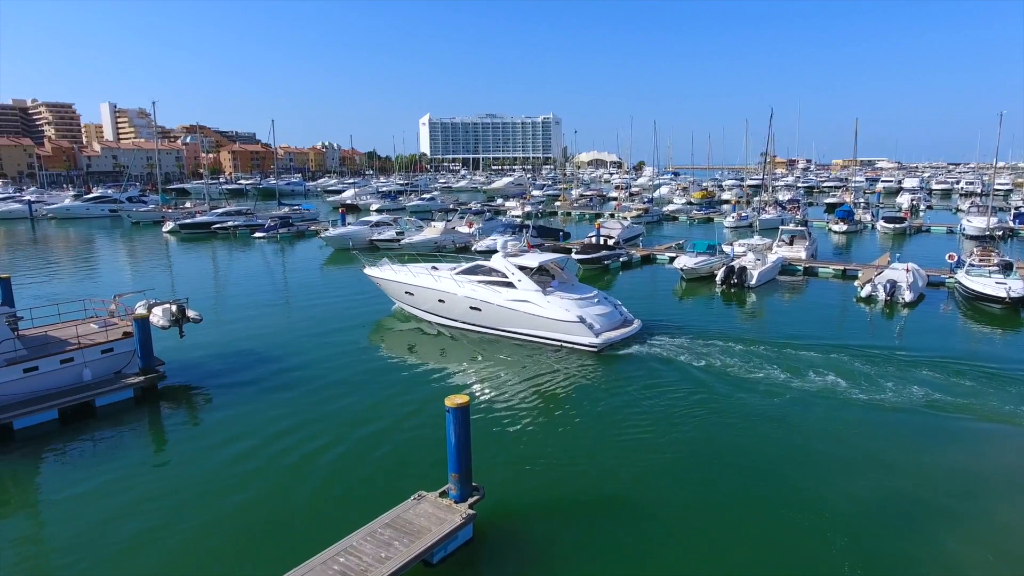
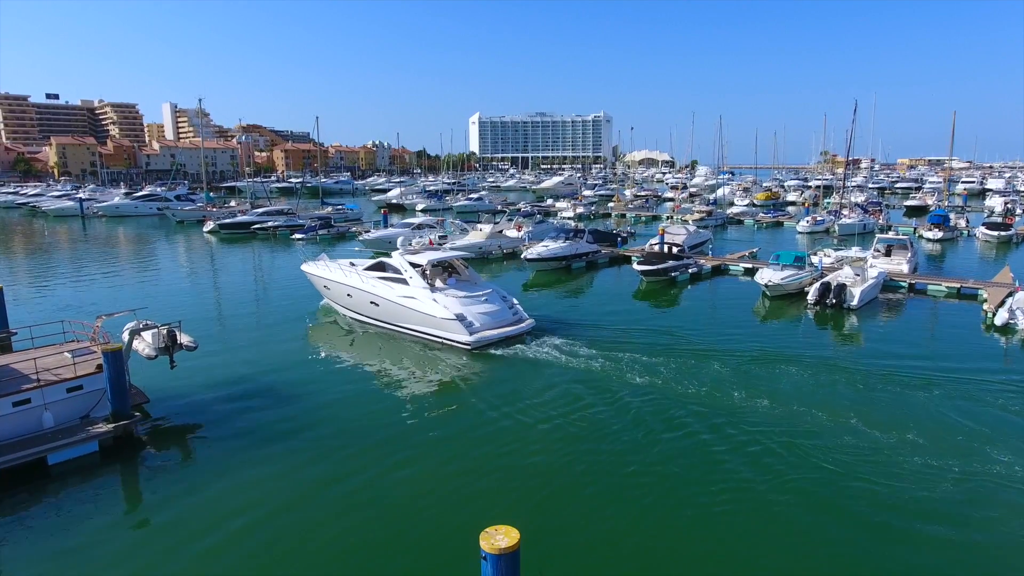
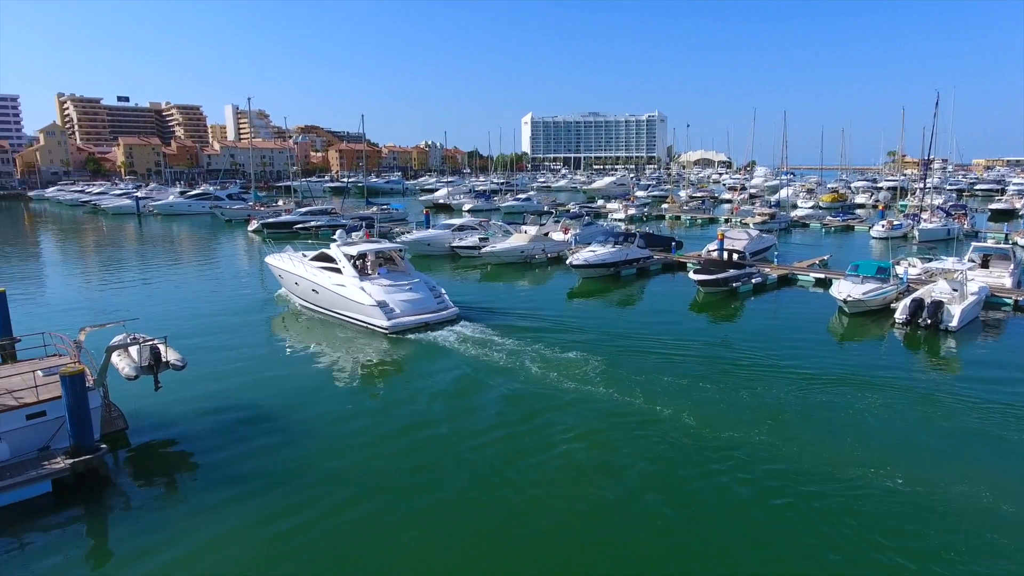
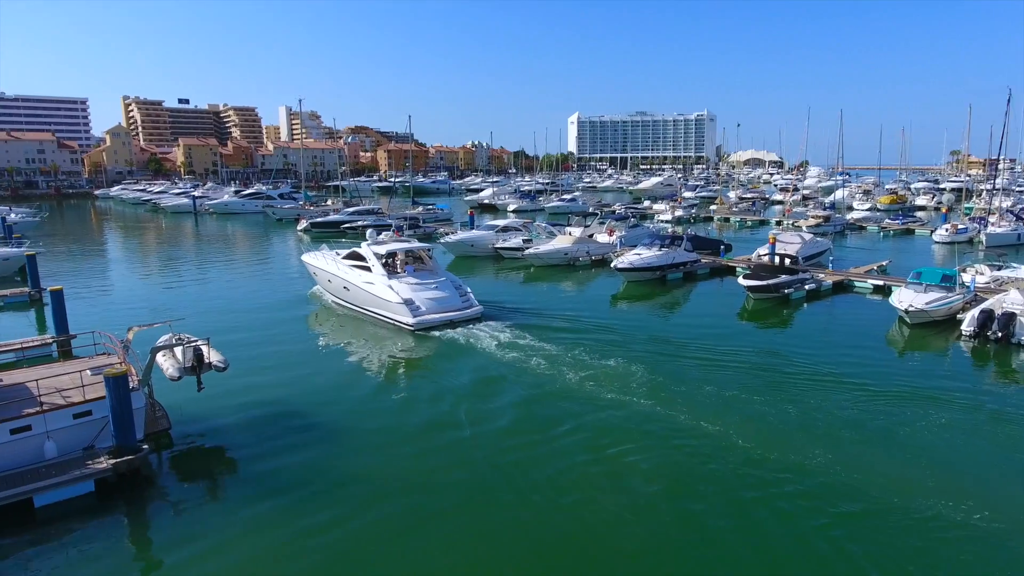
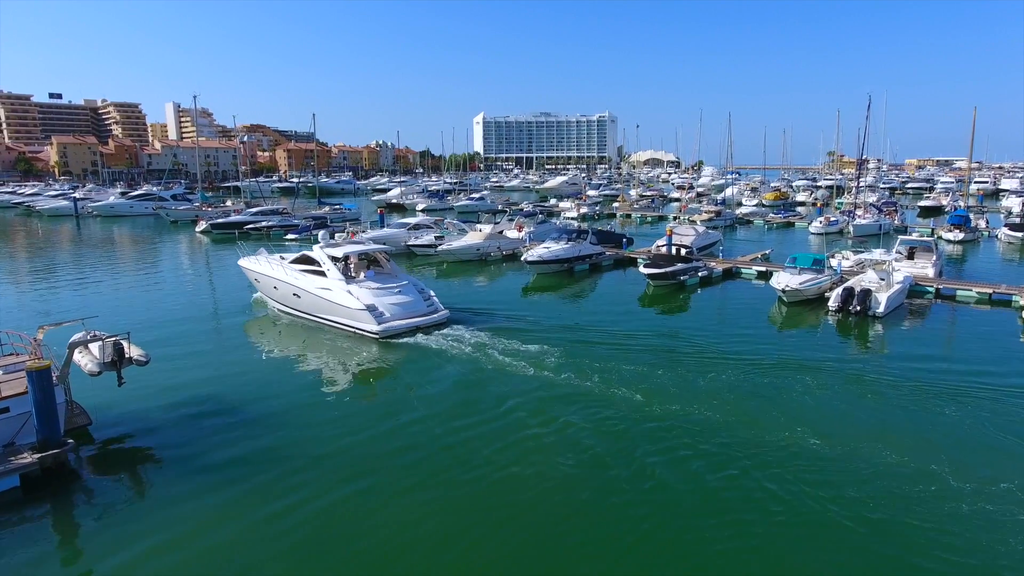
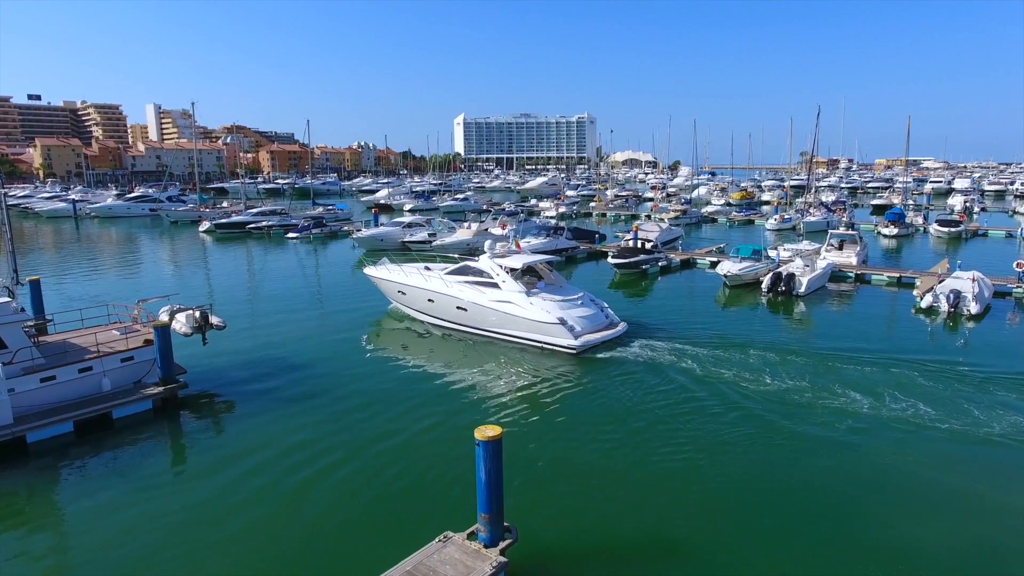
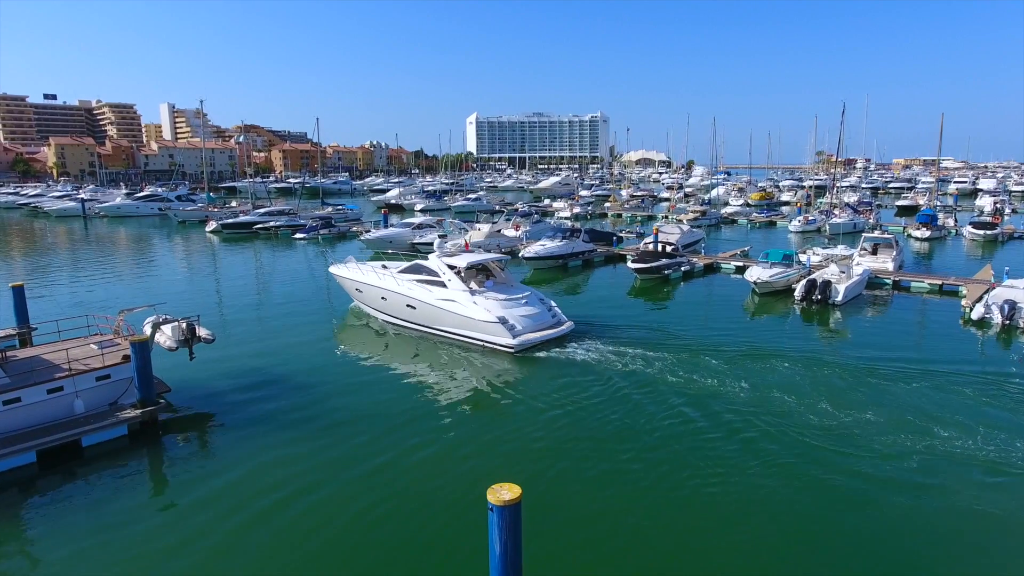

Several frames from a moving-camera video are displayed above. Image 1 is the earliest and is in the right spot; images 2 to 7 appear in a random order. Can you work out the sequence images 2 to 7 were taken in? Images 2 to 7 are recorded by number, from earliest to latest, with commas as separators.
6, 7, 2, 5, 3, 4
